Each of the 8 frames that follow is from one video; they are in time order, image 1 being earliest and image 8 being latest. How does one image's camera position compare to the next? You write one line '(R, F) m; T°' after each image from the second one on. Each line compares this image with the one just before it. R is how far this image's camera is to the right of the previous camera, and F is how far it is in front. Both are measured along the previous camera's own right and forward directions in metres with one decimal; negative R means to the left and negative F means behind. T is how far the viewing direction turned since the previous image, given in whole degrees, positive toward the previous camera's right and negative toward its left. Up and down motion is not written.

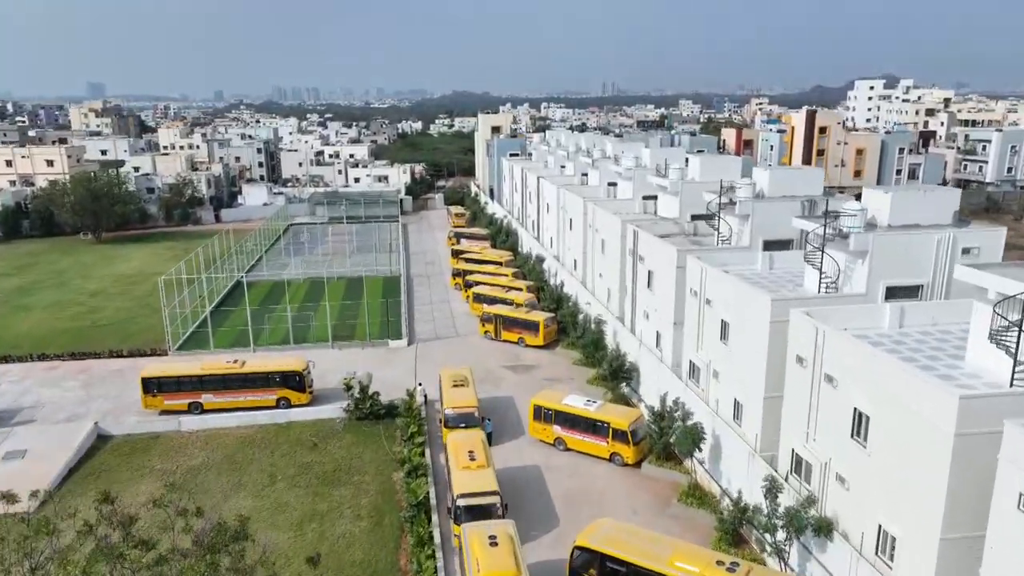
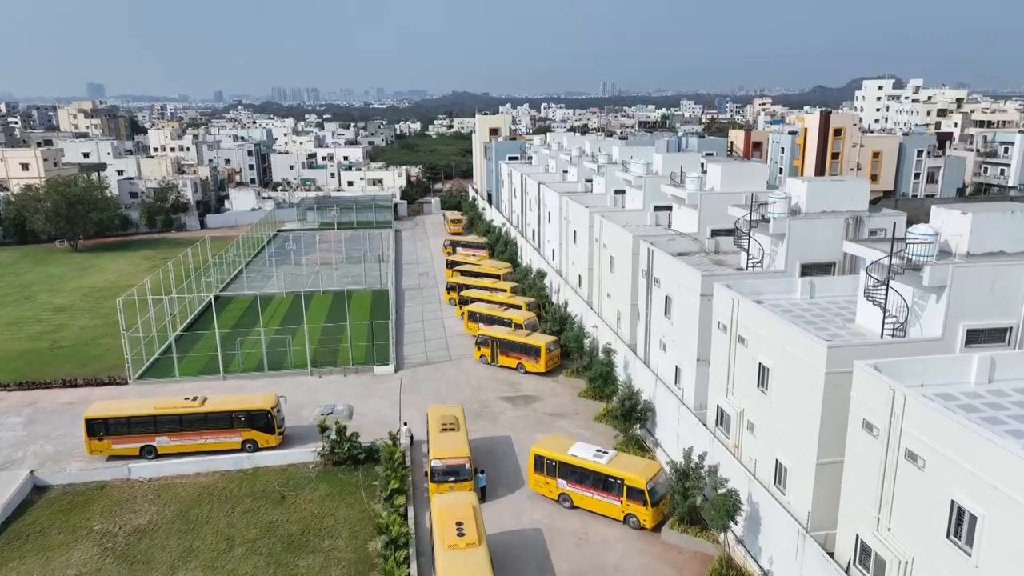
(+0.1, +2.9) m; 0°
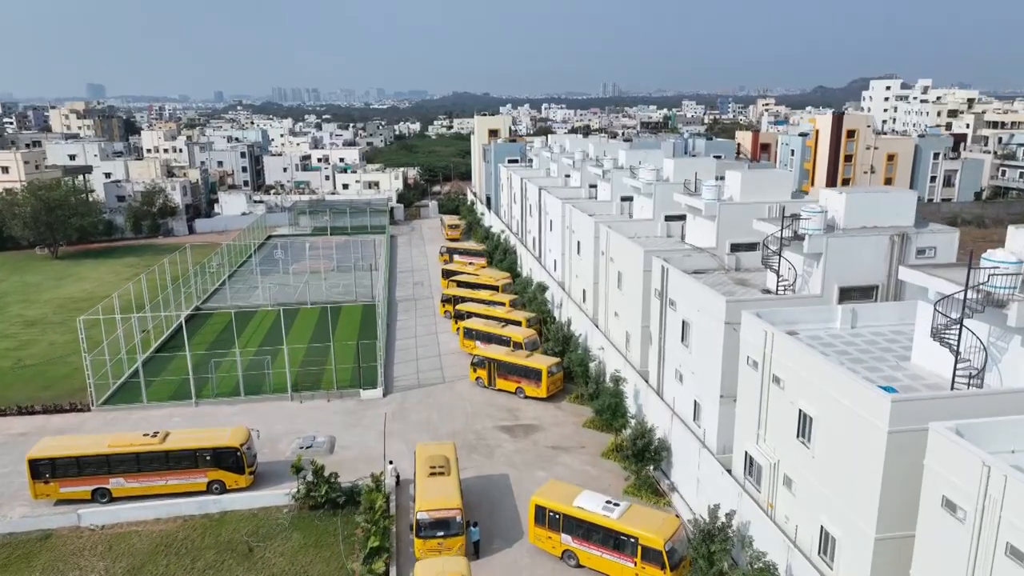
(+0.1, +2.2) m; 0°
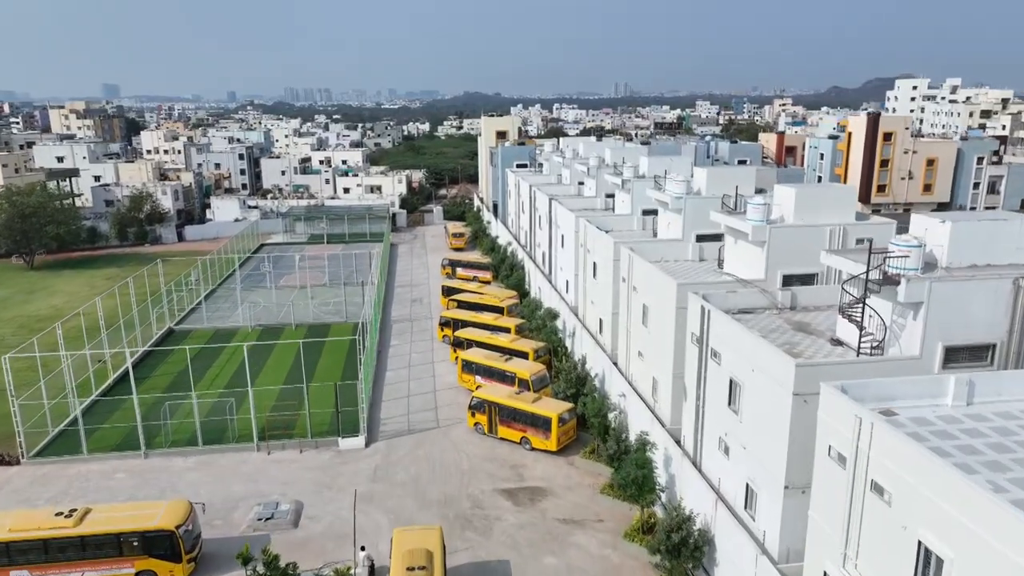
(+0.2, +3.7) m; -1°
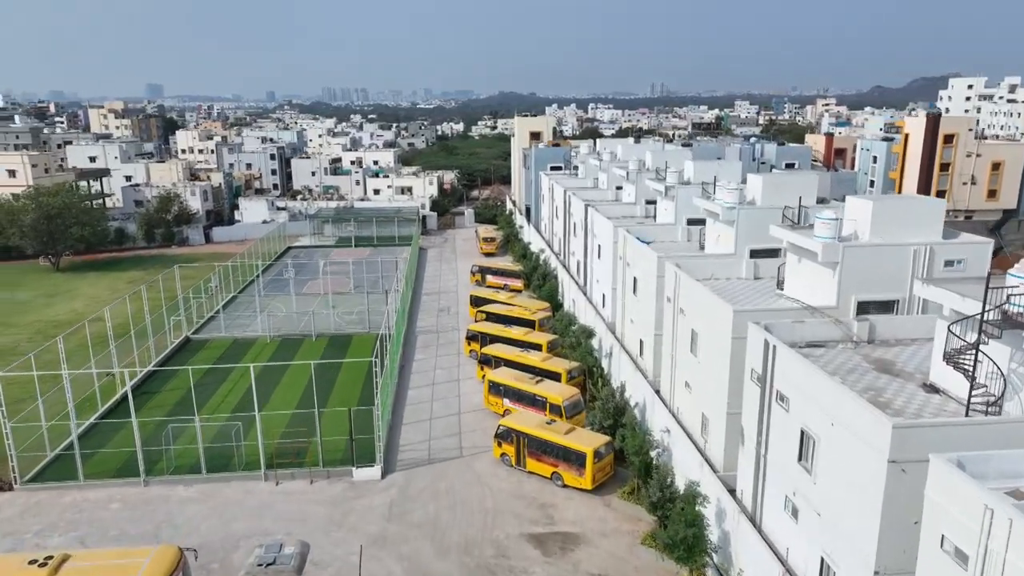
(0.0, +2.0) m; -3°
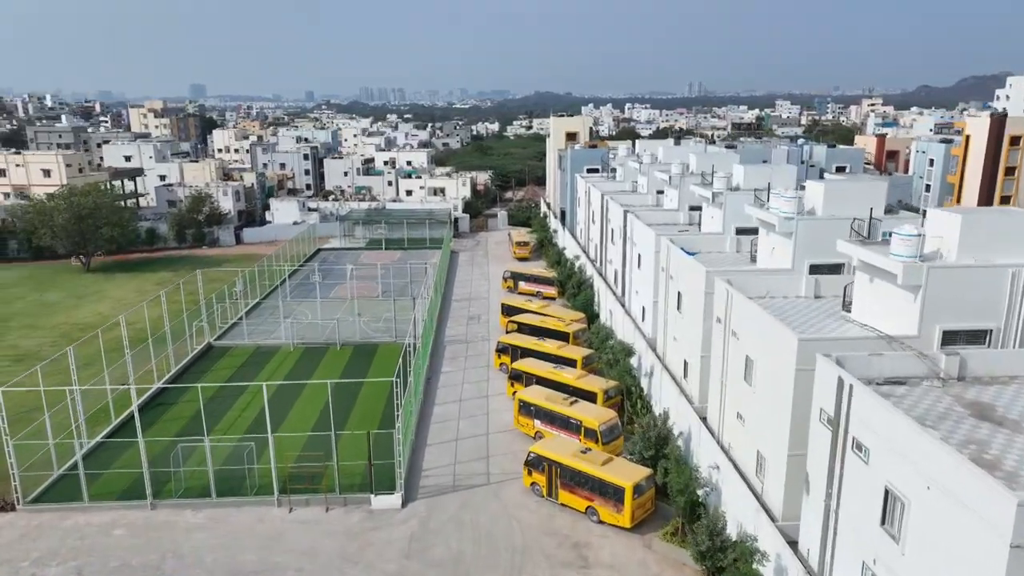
(0.0, +1.6) m; -3°
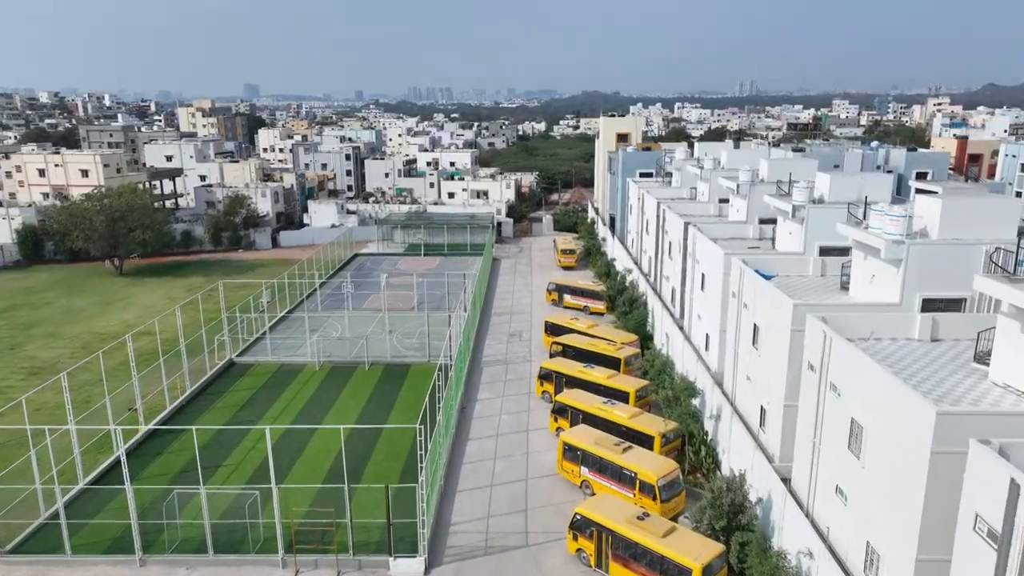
(-0.1, +2.8) m; -4°
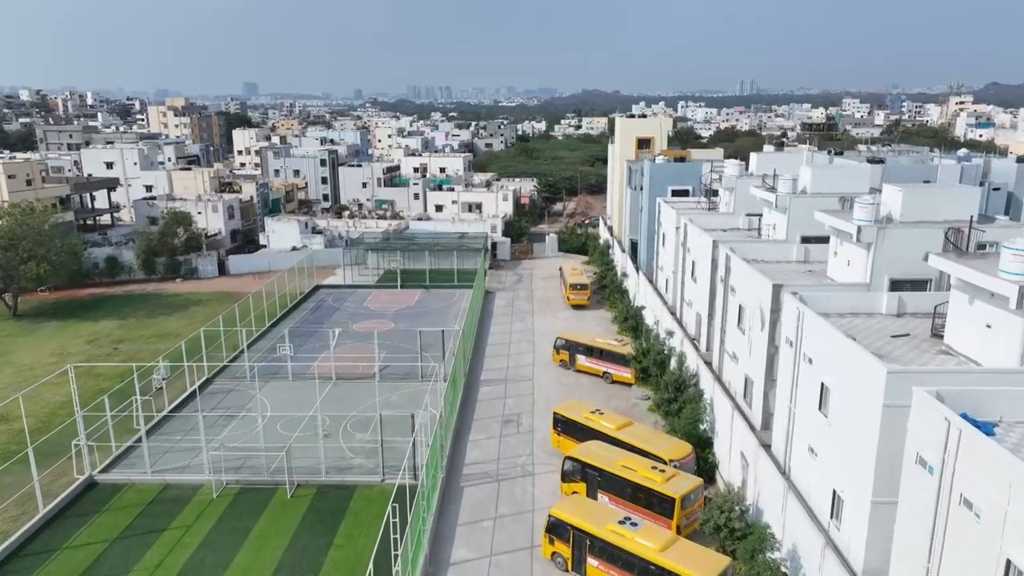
(+0.2, +9.2) m; 0°
